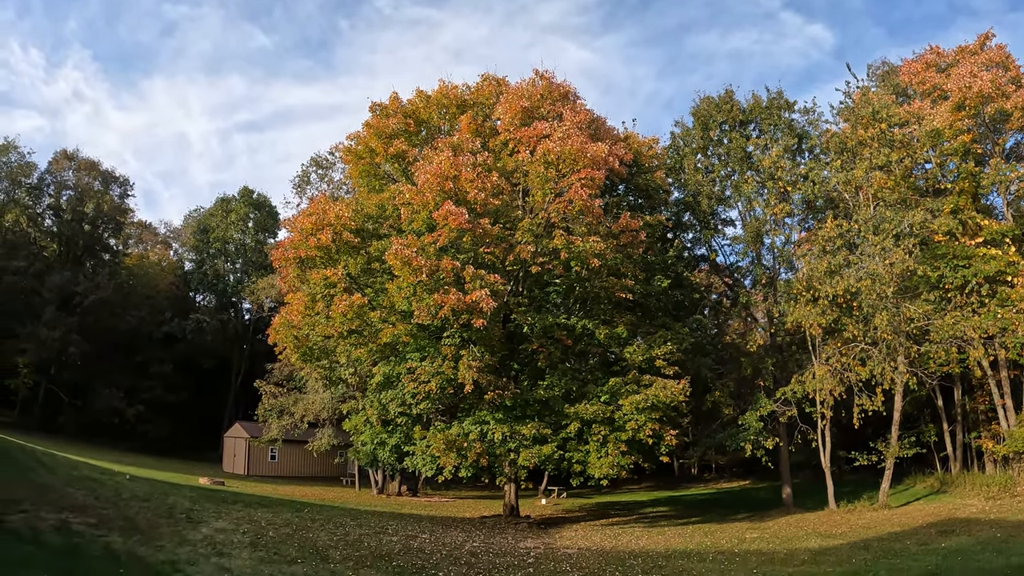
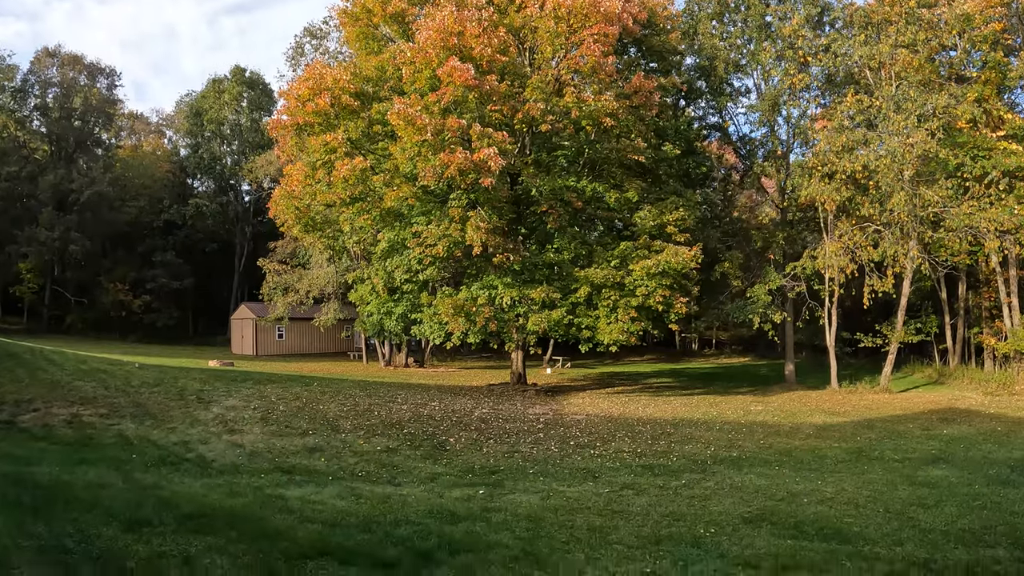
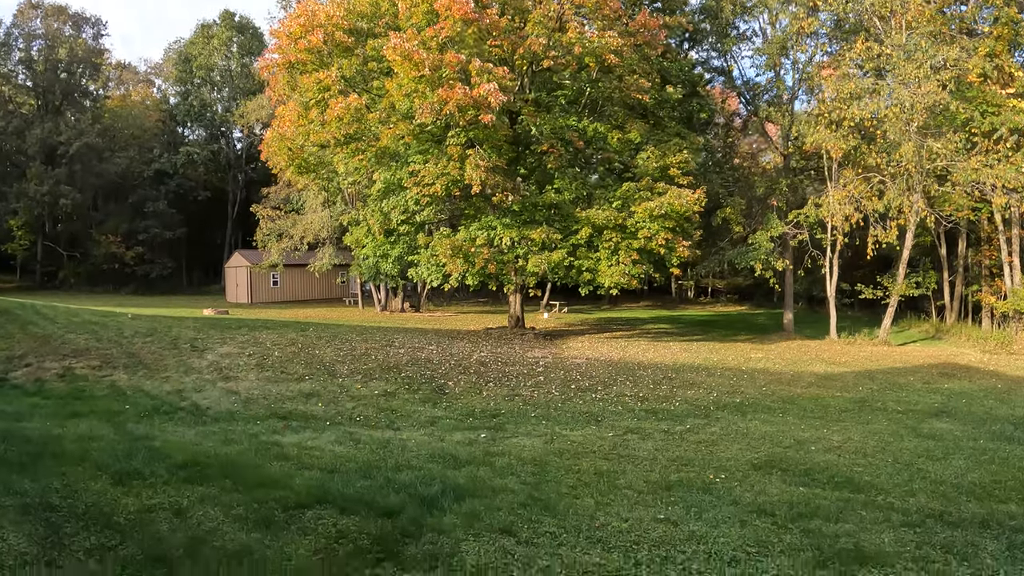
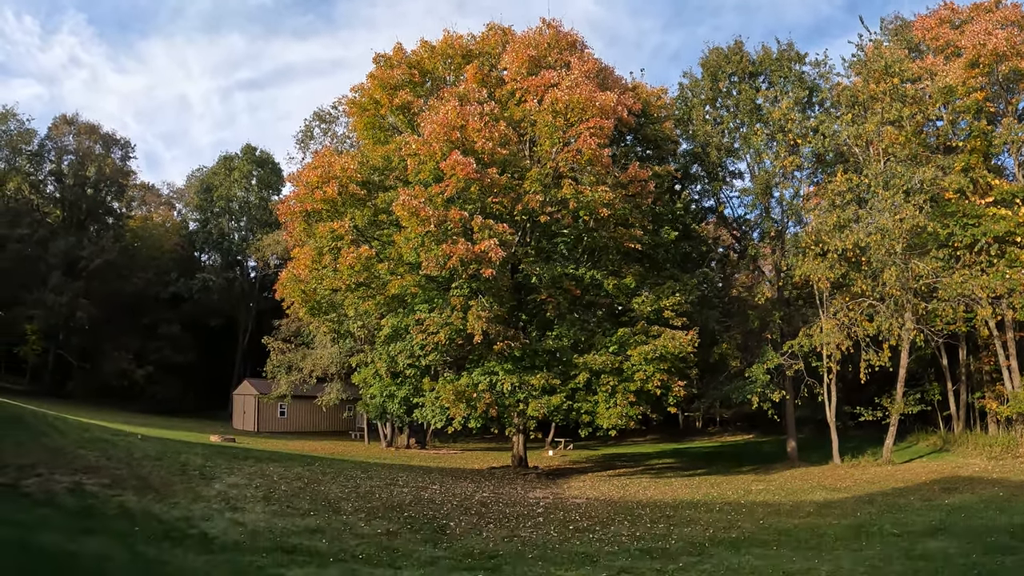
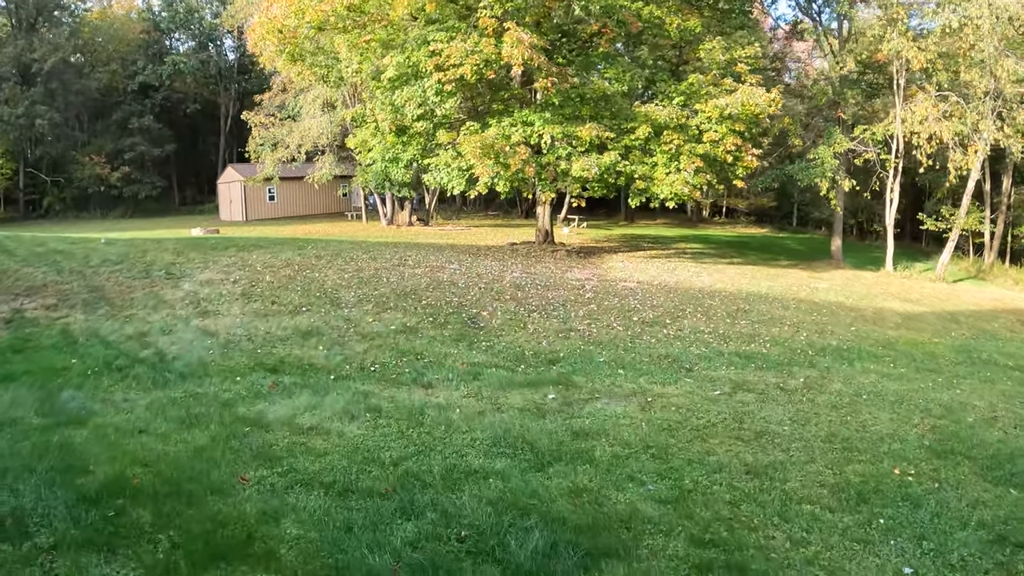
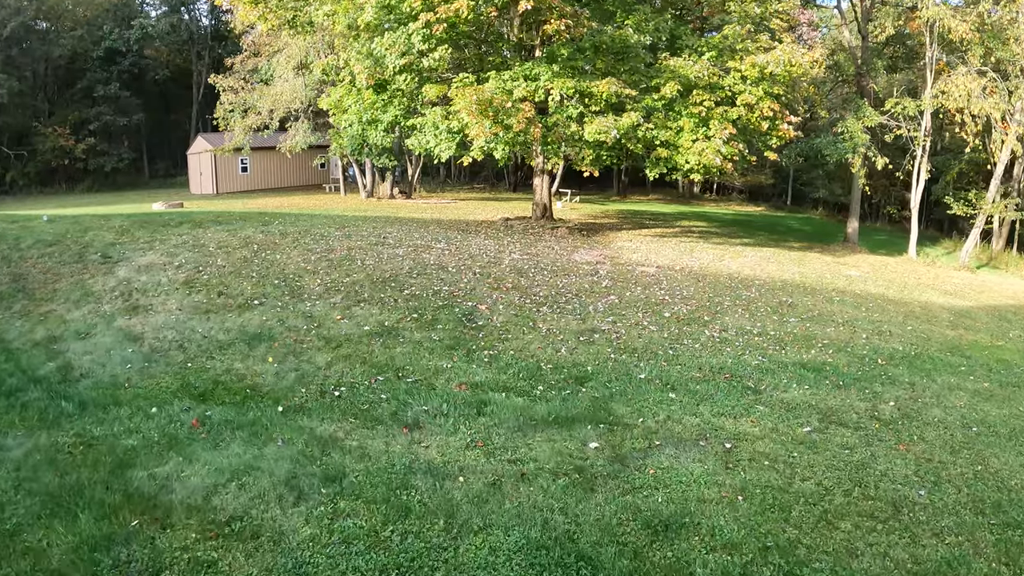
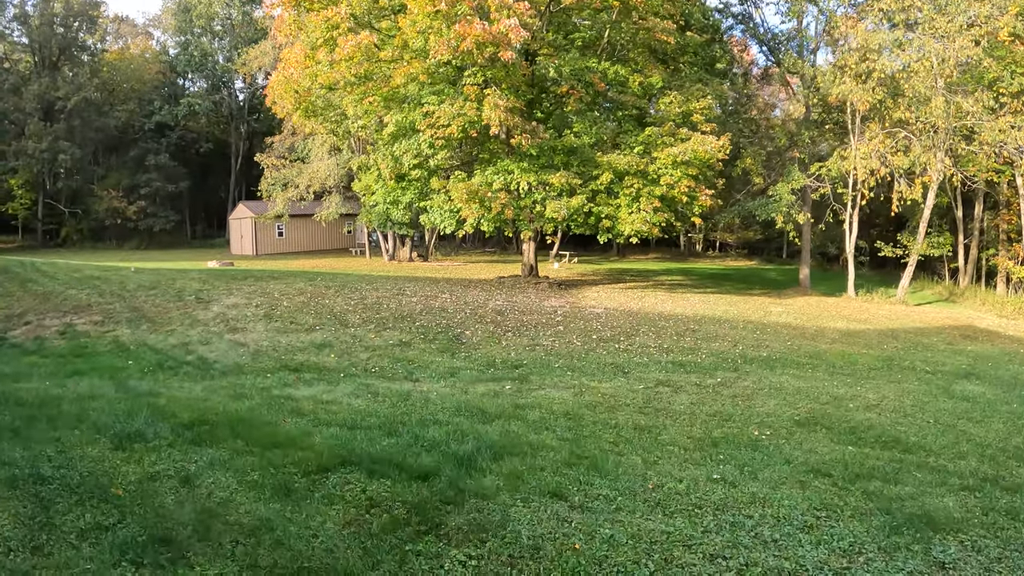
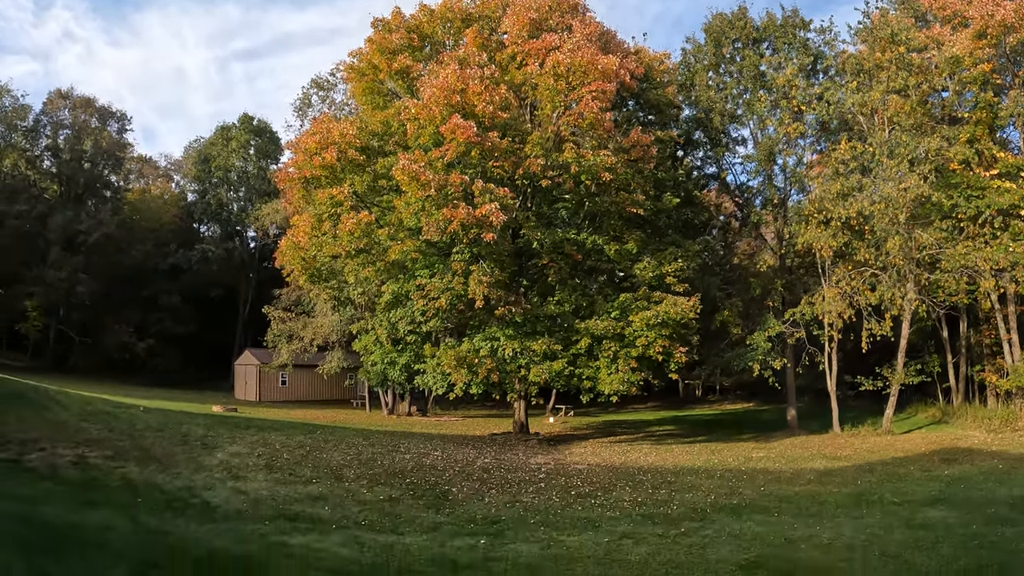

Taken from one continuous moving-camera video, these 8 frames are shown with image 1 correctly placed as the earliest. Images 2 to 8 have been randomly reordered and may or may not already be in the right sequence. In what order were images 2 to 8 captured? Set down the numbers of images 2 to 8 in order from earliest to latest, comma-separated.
4, 8, 2, 3, 7, 5, 6
